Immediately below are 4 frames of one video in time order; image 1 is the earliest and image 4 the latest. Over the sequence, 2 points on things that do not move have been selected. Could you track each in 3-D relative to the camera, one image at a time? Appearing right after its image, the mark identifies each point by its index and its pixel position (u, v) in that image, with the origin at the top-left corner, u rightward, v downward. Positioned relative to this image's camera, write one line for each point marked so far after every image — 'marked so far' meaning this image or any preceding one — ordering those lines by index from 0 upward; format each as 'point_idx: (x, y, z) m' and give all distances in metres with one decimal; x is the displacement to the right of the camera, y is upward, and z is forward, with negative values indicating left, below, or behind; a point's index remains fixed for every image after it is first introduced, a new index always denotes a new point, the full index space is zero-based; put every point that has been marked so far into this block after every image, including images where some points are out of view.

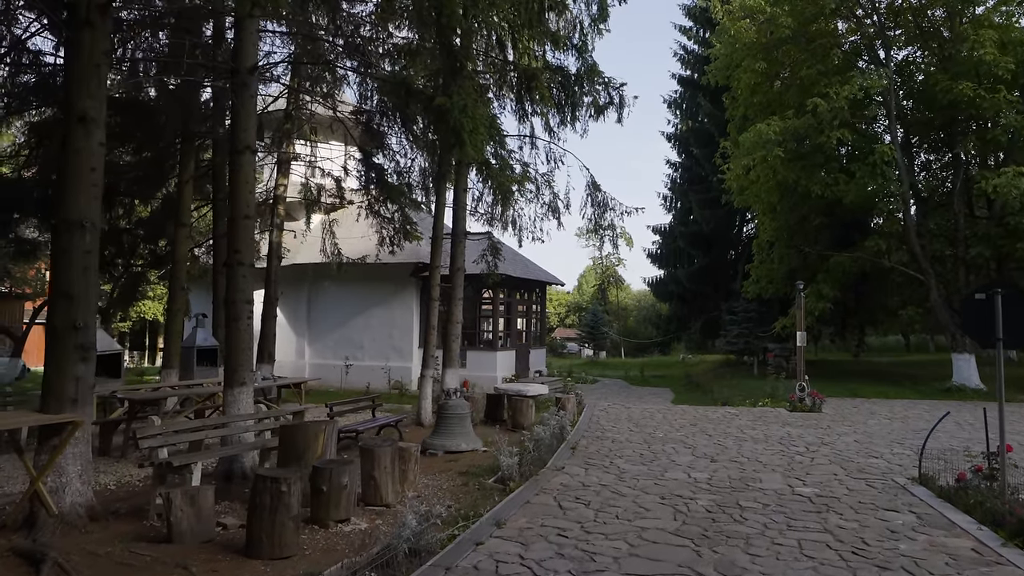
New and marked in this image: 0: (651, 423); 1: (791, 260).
0: (+2.0, -2.0, +10.6) m
1: (+7.2, +0.7, +18.6) m
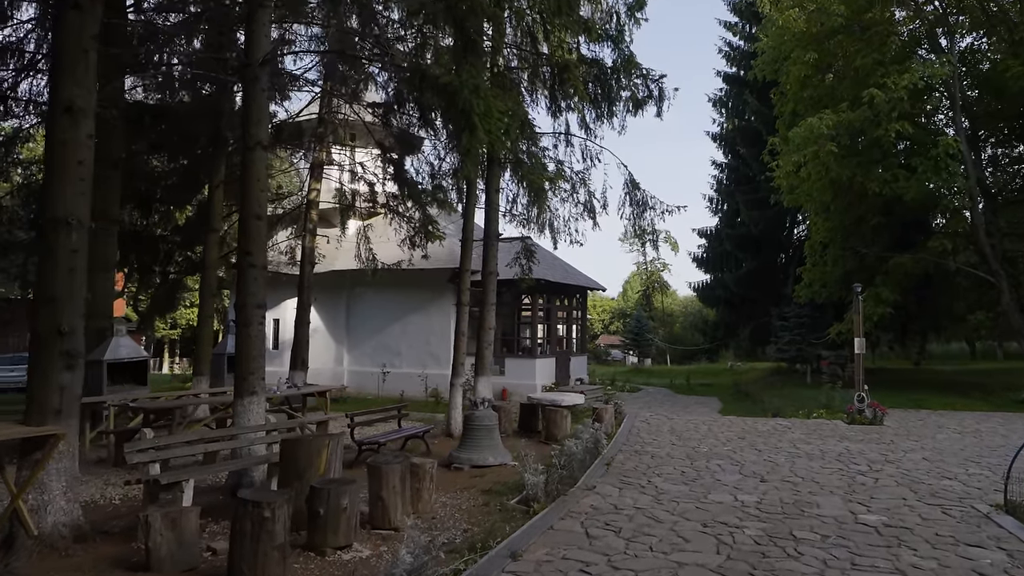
0: (+2.5, -2.0, +9.9) m
1: (+8.1, +0.6, +17.6) m
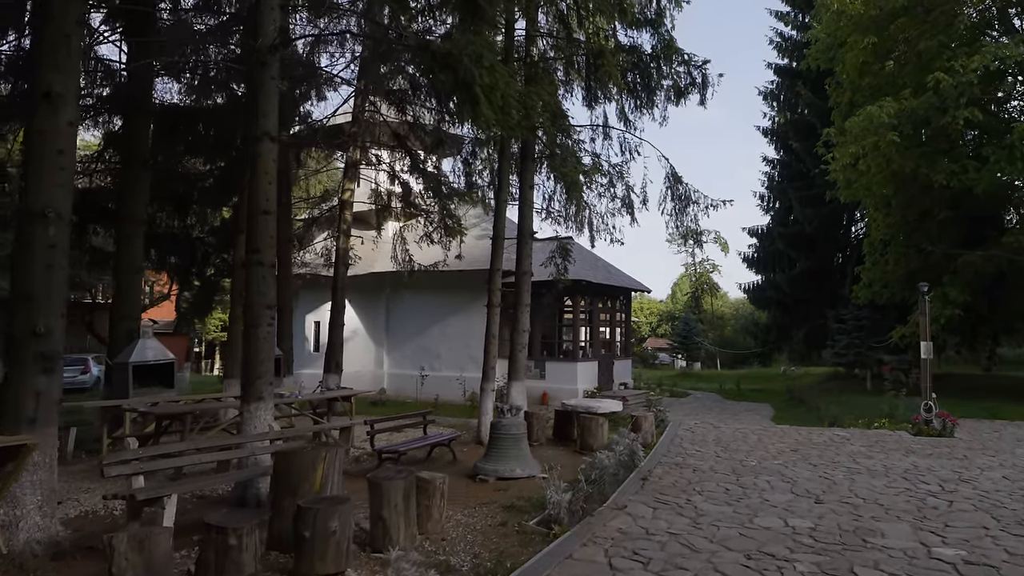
0: (+2.9, -2.0, +9.2) m
1: (+9.0, +0.6, +16.5) m
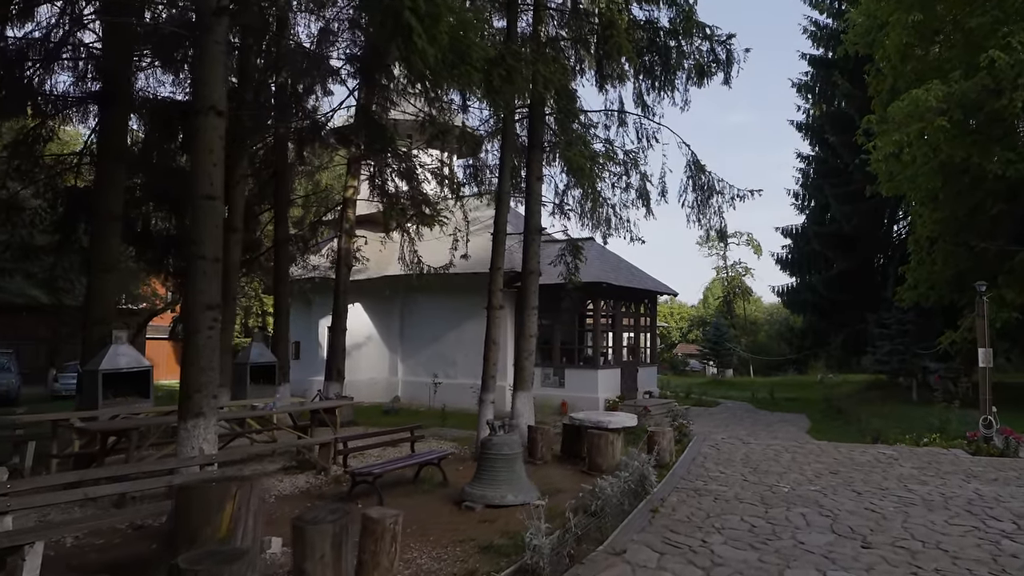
0: (+2.9, -2.0, +8.1) m
1: (+9.3, +0.6, +15.1) m
